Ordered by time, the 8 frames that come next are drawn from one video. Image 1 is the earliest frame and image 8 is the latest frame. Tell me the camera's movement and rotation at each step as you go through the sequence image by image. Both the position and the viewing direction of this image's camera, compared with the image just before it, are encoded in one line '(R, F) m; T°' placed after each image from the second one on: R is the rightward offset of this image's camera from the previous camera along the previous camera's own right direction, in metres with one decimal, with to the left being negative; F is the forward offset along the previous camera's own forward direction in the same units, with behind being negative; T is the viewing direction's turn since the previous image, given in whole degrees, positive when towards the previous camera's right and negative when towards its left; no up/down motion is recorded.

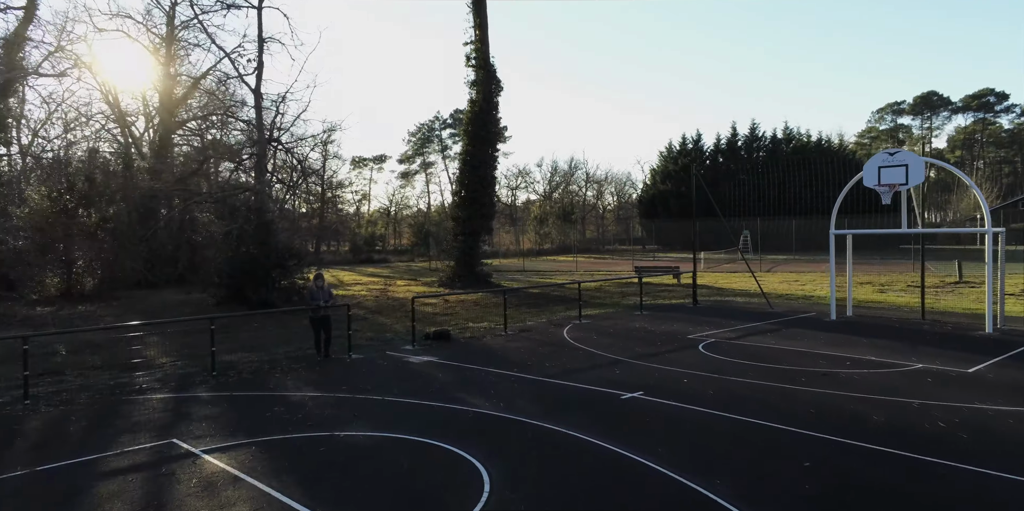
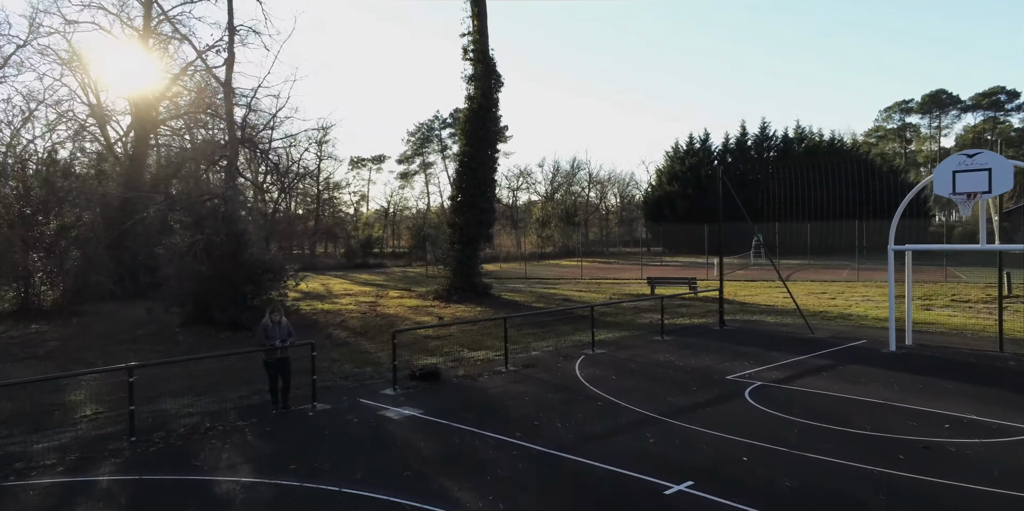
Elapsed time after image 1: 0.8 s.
(0.0, +1.9) m; 0°
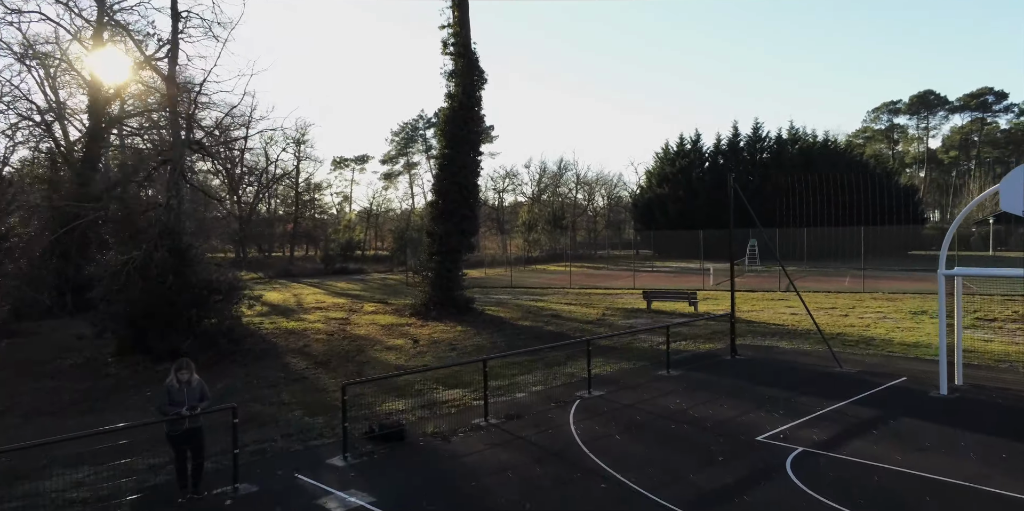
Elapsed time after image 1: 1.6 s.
(+0.1, +1.8) m; +1°
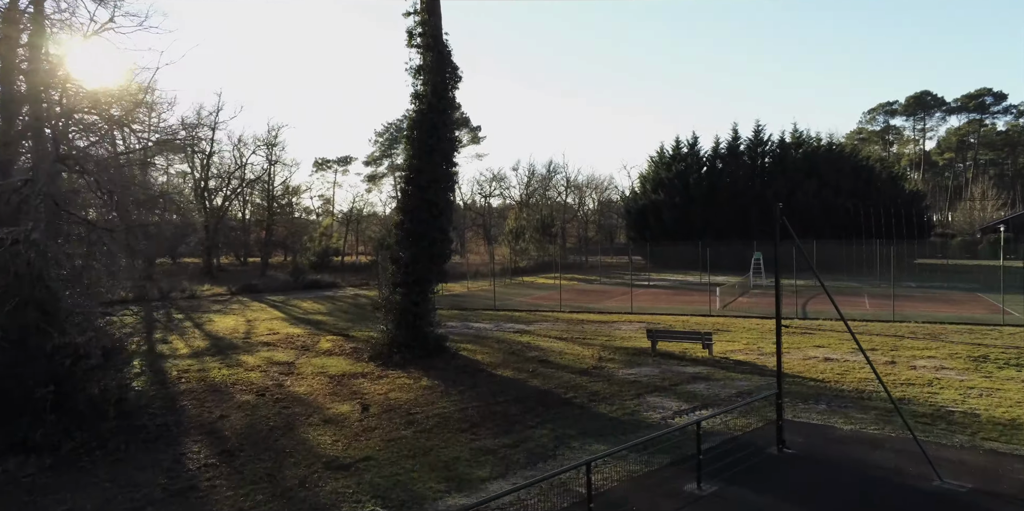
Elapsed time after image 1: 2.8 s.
(+0.2, +3.2) m; +1°
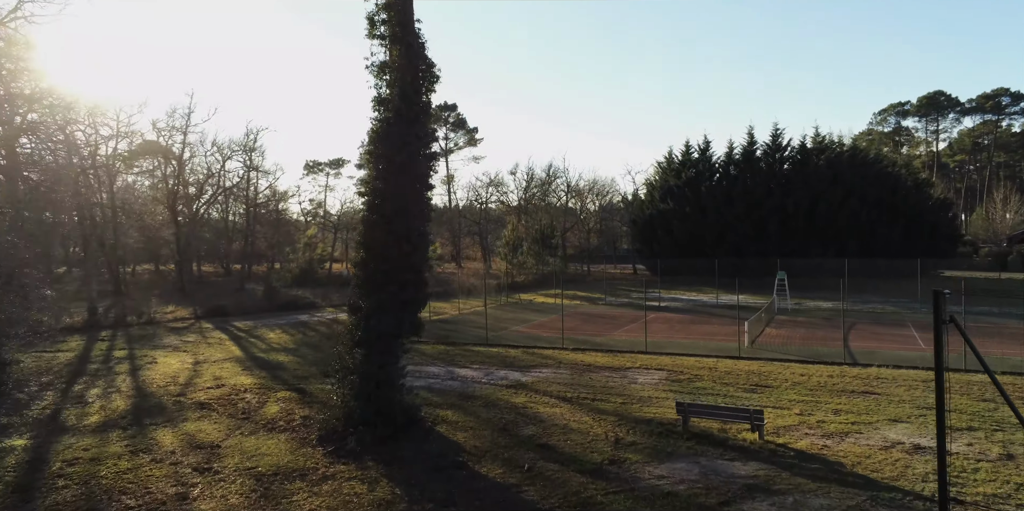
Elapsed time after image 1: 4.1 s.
(+0.2, +3.8) m; 0°
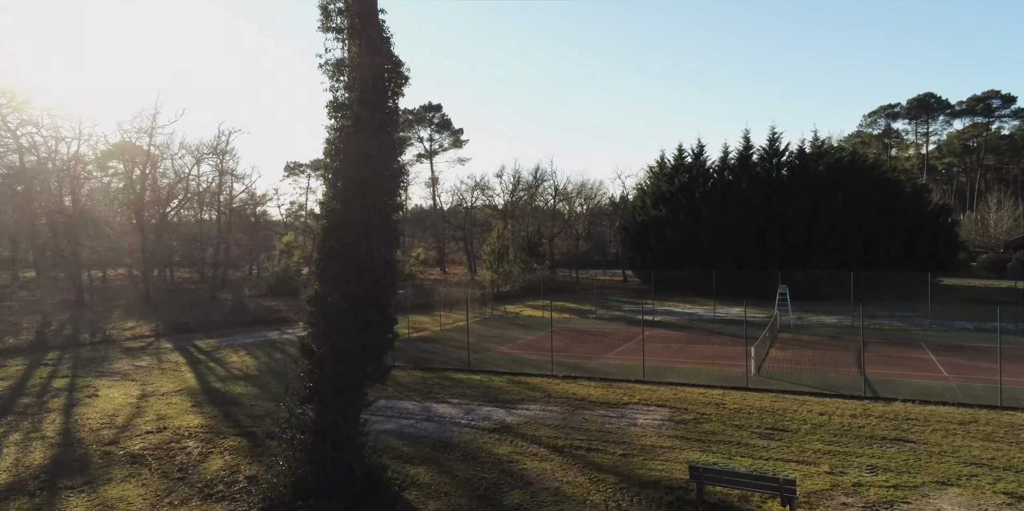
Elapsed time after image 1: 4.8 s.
(+0.1, +2.1) m; +1°
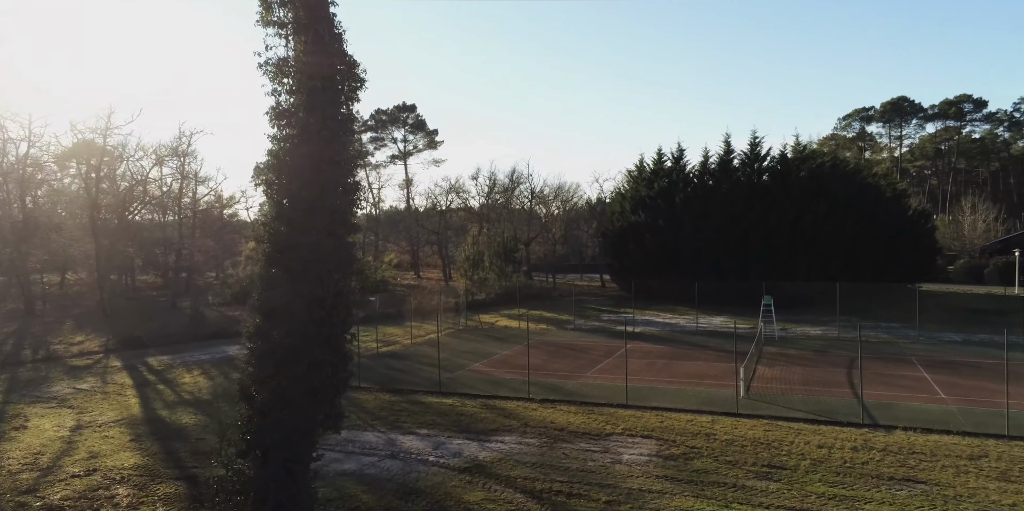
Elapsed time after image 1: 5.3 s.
(+0.1, +1.5) m; +2°
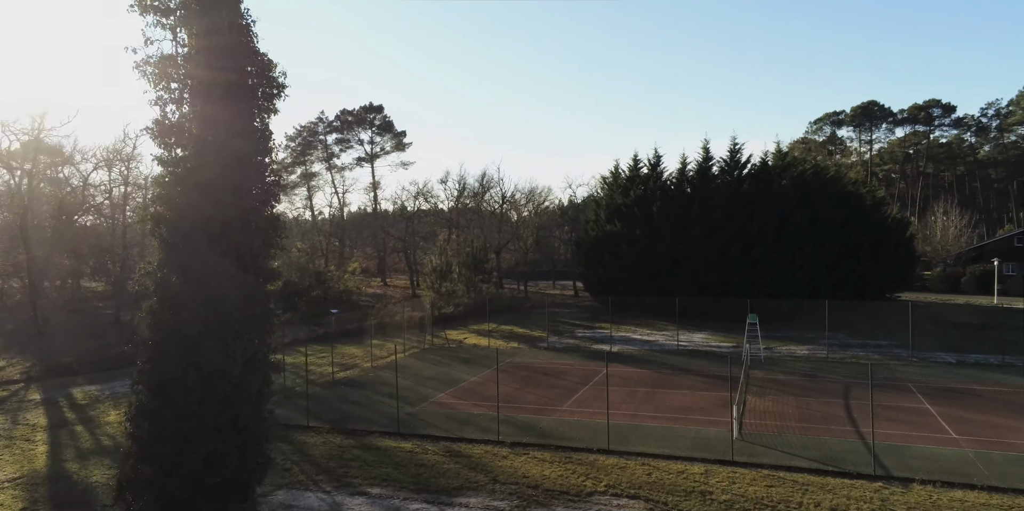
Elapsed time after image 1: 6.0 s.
(+0.1, +2.2) m; +2°
